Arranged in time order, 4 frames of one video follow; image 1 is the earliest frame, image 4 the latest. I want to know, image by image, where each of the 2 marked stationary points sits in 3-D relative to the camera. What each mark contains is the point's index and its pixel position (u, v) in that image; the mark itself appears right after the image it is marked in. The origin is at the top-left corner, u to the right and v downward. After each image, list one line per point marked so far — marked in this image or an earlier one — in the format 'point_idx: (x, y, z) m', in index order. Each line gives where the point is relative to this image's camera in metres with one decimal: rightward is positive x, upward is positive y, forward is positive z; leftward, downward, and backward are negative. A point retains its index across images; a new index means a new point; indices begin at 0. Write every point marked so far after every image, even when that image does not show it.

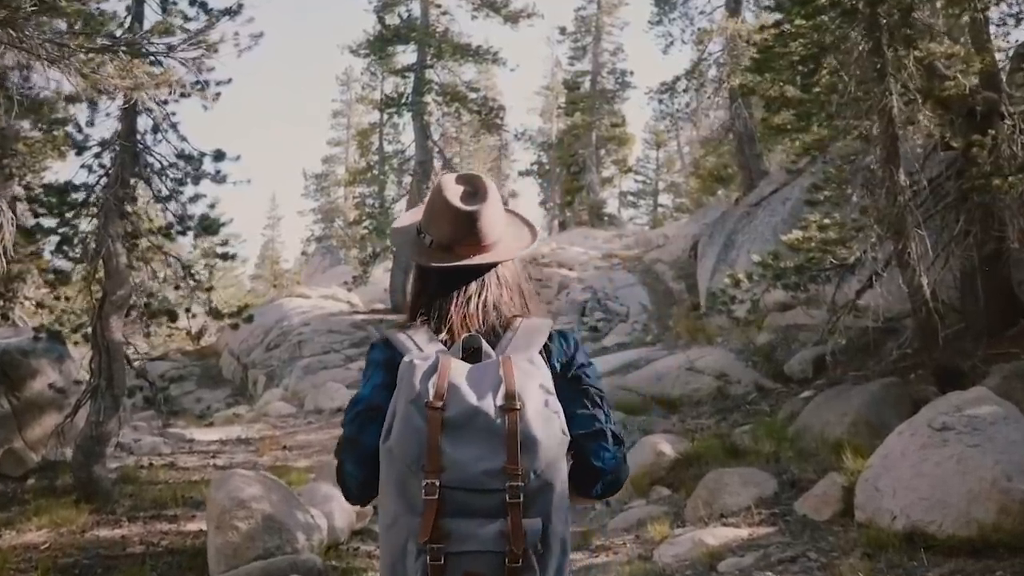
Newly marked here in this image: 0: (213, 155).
0: (-3.3, +1.5, +10.1) m
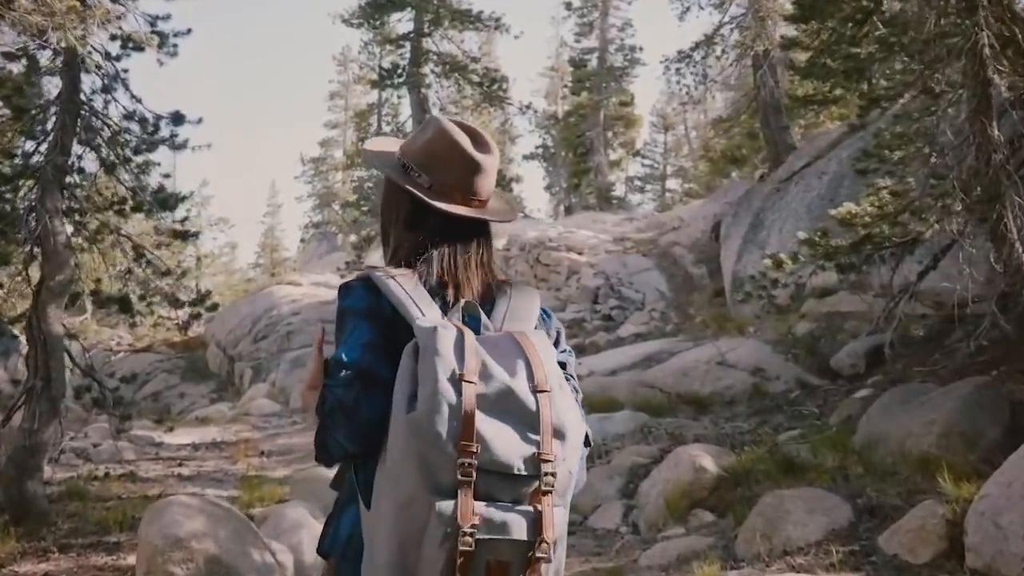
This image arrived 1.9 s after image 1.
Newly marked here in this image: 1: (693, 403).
0: (-3.2, +1.6, +8.6) m
1: (+2.2, -1.4, +11.1) m
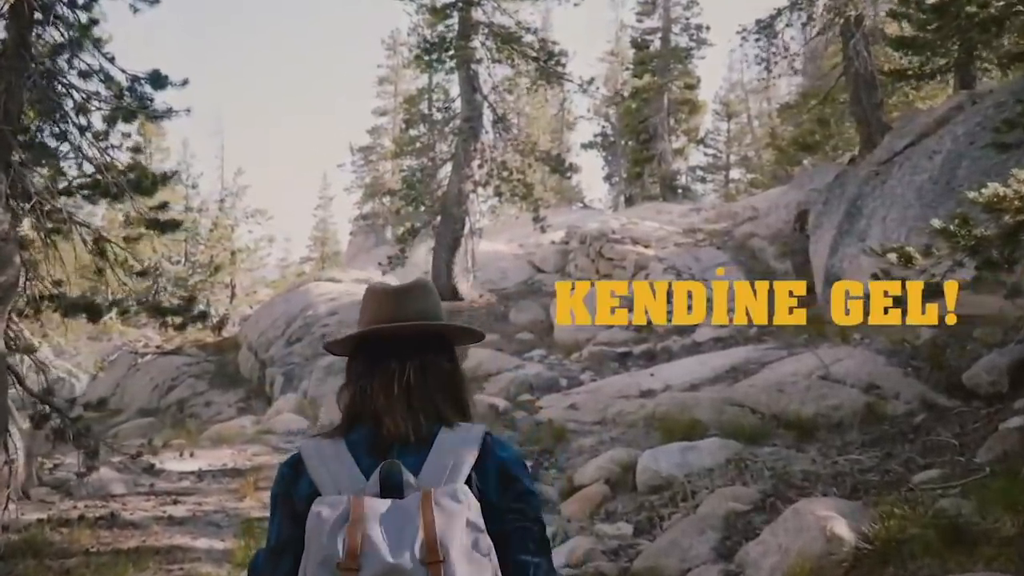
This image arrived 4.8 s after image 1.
0: (-2.8, +1.6, +7.0) m
1: (+2.8, -1.4, +9.1) m
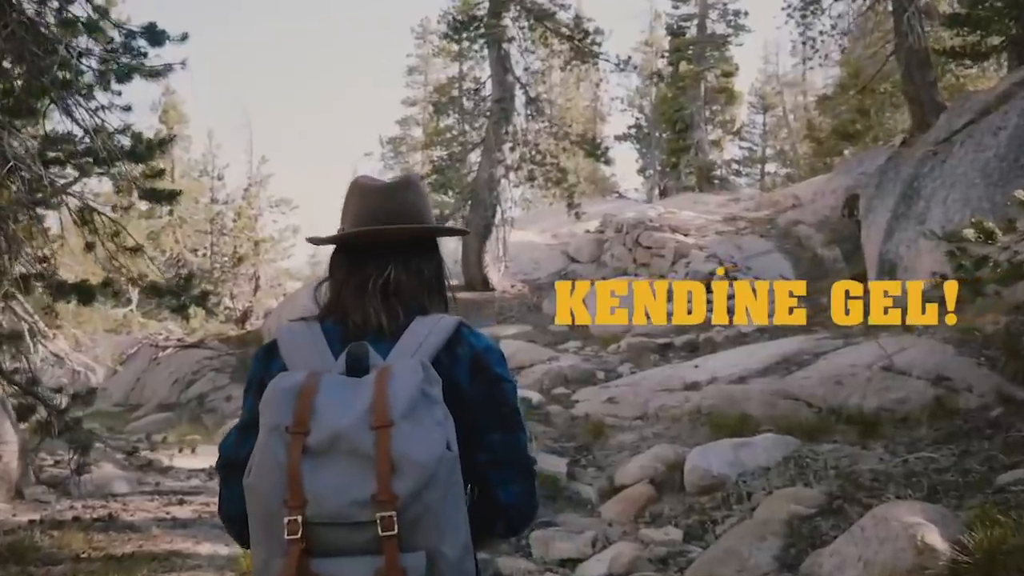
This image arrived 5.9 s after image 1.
0: (-2.5, +1.8, +6.3) m
1: (+3.1, -1.2, +8.3) m
